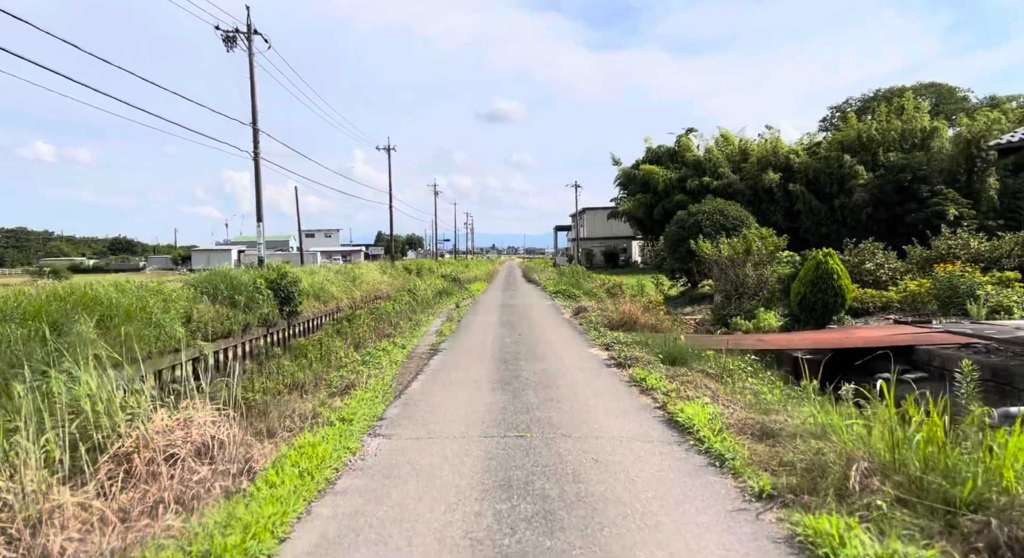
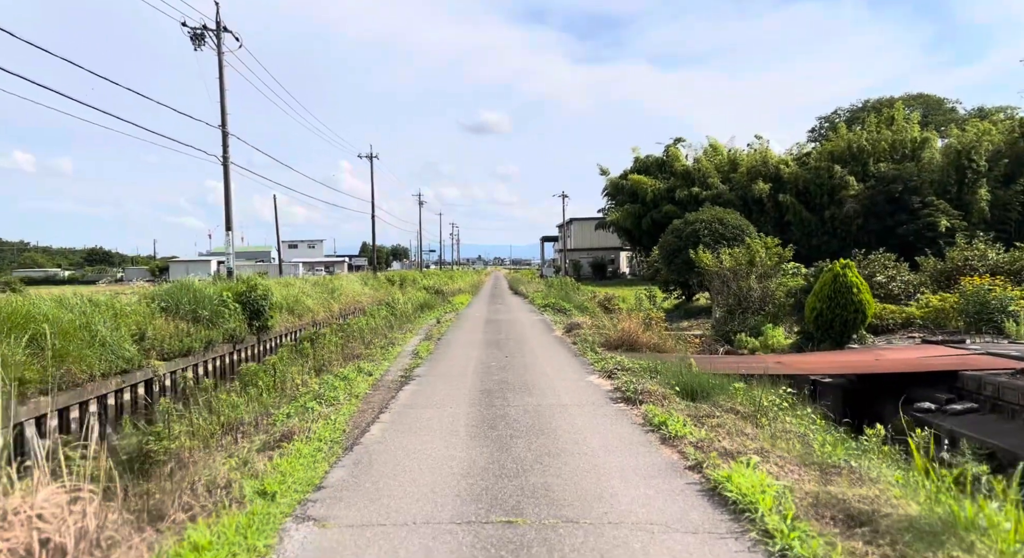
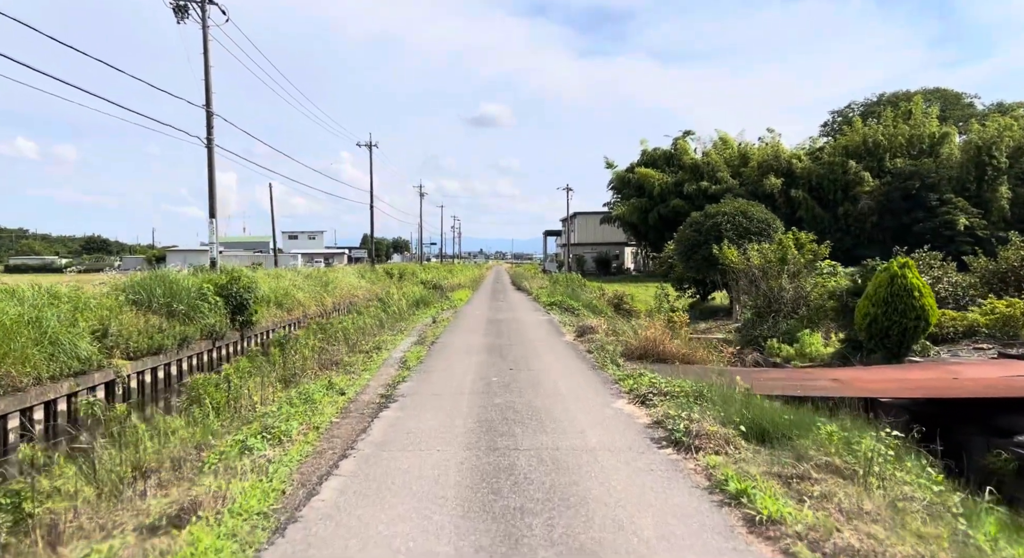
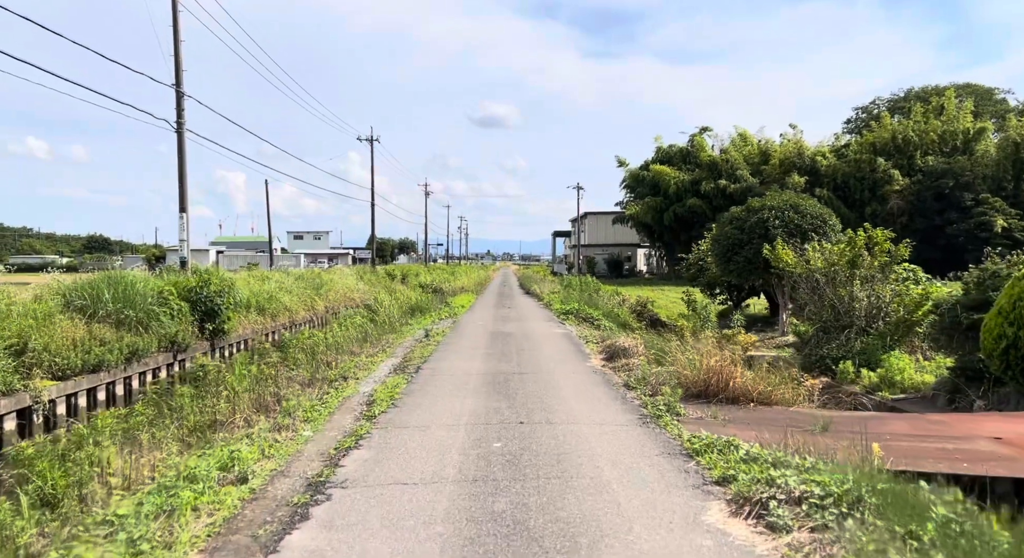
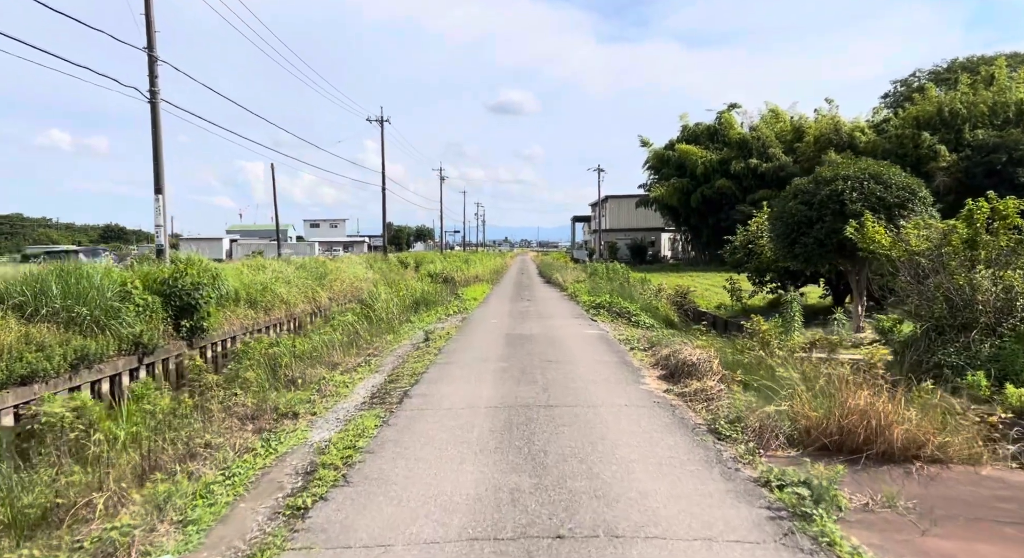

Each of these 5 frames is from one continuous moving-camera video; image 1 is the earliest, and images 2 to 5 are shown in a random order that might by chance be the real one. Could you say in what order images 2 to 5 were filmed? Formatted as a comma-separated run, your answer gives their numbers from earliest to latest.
2, 3, 4, 5
